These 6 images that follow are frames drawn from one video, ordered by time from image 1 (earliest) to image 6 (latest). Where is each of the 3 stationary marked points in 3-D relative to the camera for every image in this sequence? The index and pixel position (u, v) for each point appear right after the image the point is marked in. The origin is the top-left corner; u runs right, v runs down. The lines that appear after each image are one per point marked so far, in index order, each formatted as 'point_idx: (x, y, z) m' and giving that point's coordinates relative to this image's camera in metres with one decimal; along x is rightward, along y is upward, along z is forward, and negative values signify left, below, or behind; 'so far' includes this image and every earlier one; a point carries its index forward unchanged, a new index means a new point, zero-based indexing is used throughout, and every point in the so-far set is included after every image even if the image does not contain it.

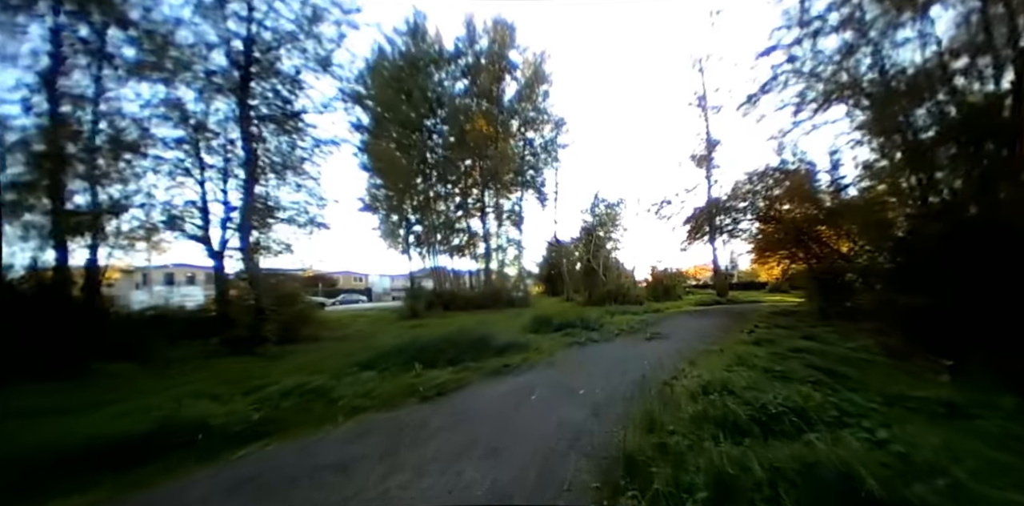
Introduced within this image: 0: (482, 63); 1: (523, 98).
0: (-0.4, +2.4, +4.3) m
1: (+0.1, +2.1, +4.6) m
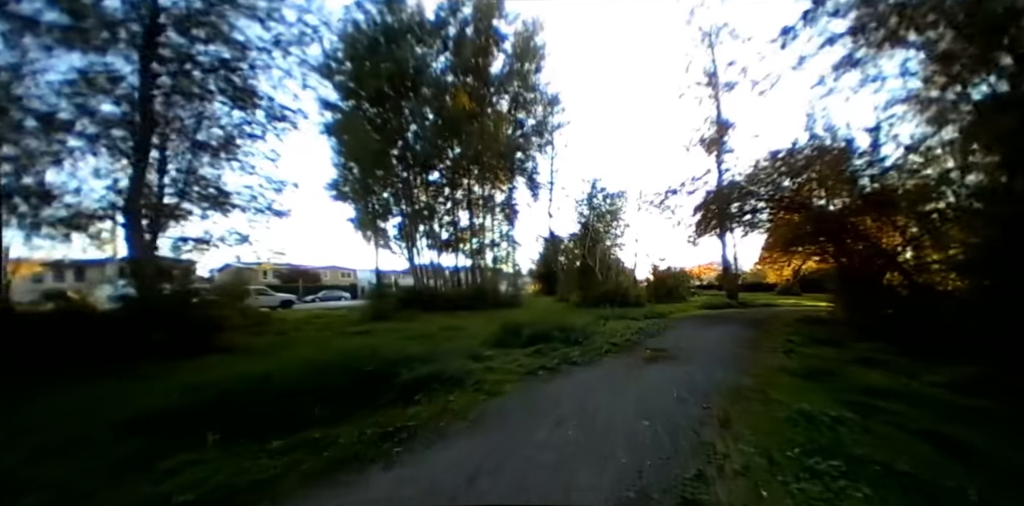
0: (-0.5, +2.5, +3.9) m
1: (0.0, +2.1, +4.1) m
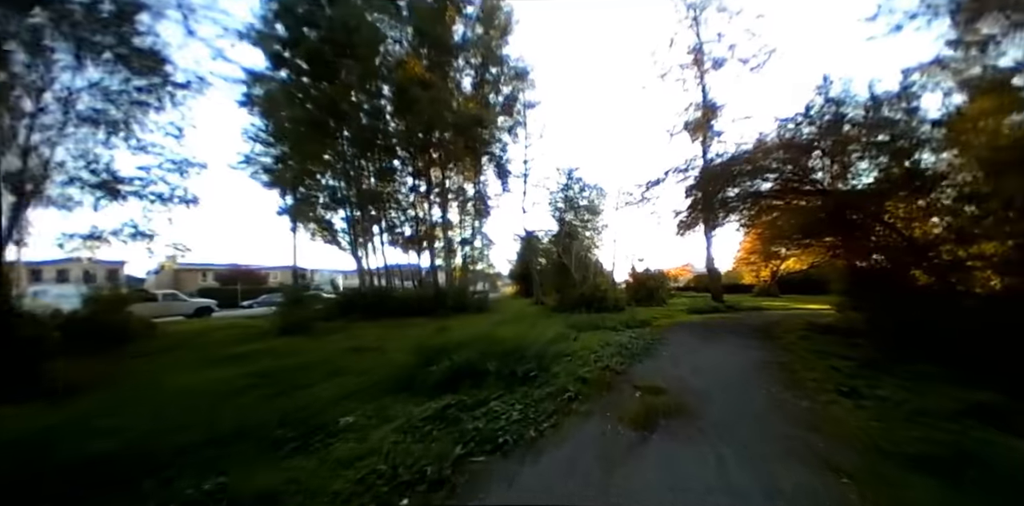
0: (-0.9, +2.5, +3.3) m
1: (-0.4, +2.2, +3.6) m
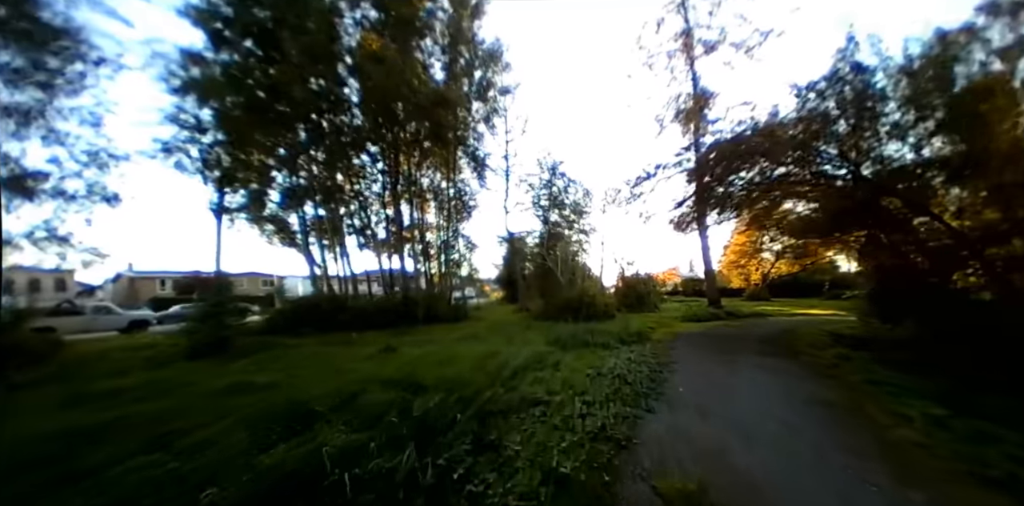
0: (-1.1, +2.5, +3.0) m
1: (-0.6, +2.1, +3.2) m
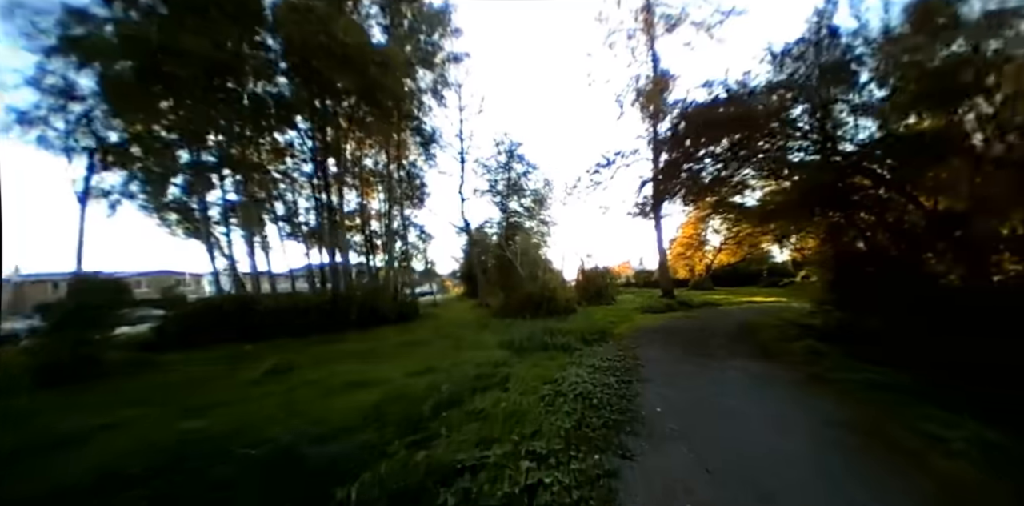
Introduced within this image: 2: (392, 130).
0: (-1.5, +2.5, +2.5) m
1: (-1.0, +2.2, +2.9) m
2: (-1.2, +1.1, +3.1) m
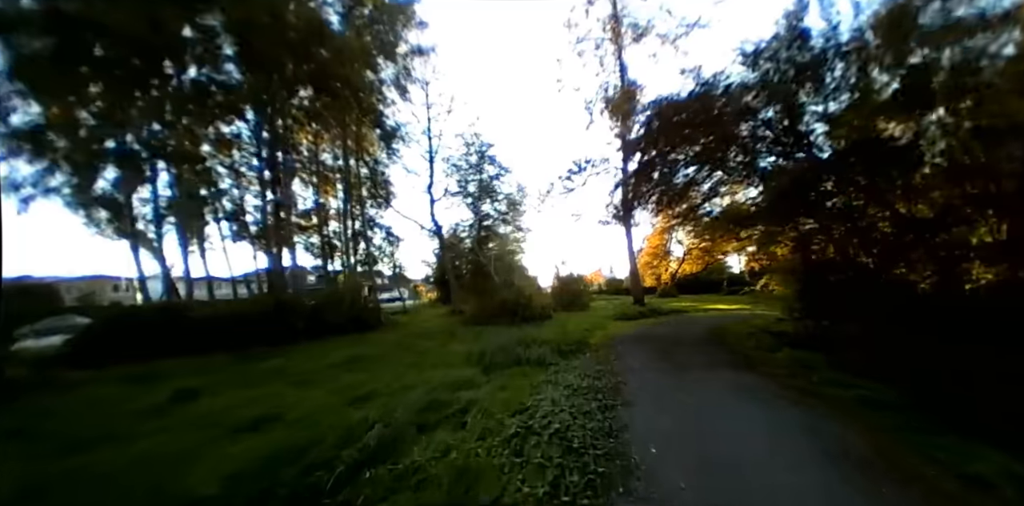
0: (-1.7, +2.5, +2.3) m
1: (-1.2, +2.2, +2.7) m
2: (-1.4, +1.1, +2.8) m
